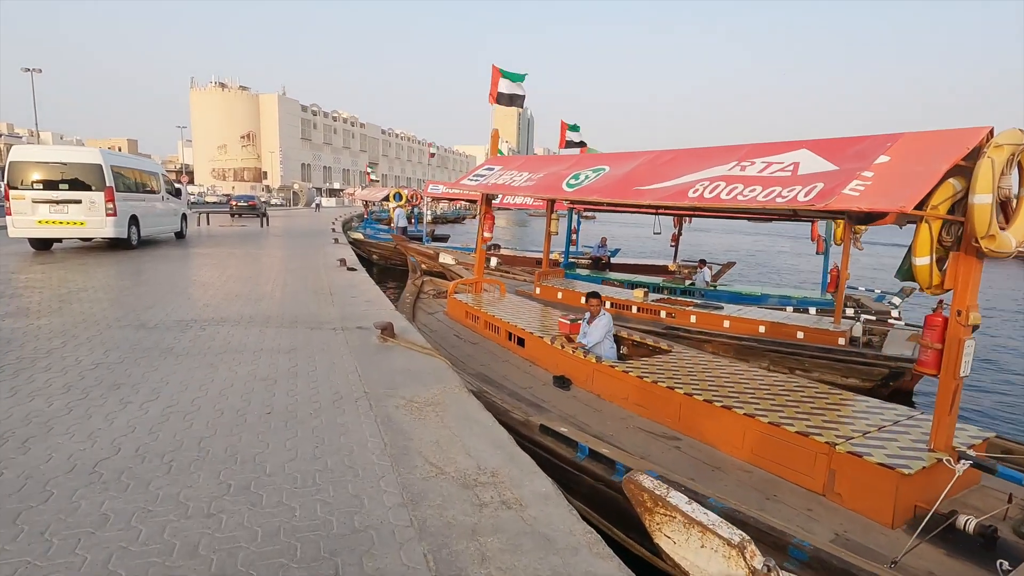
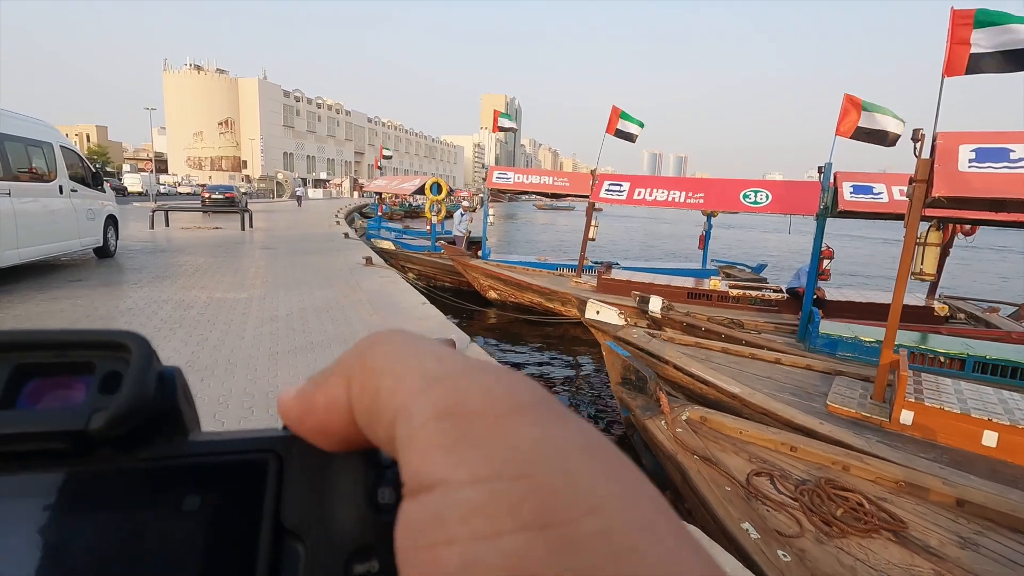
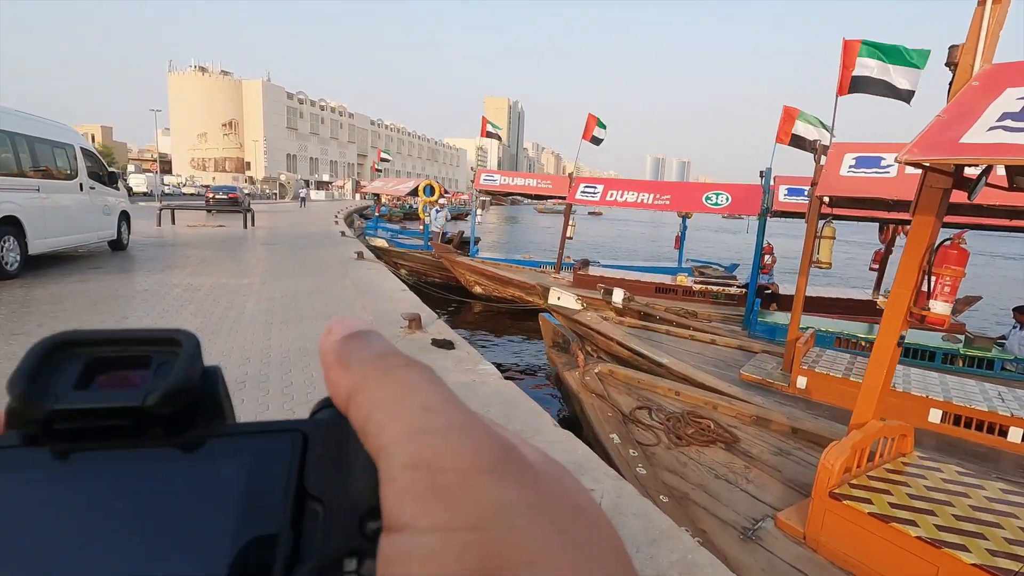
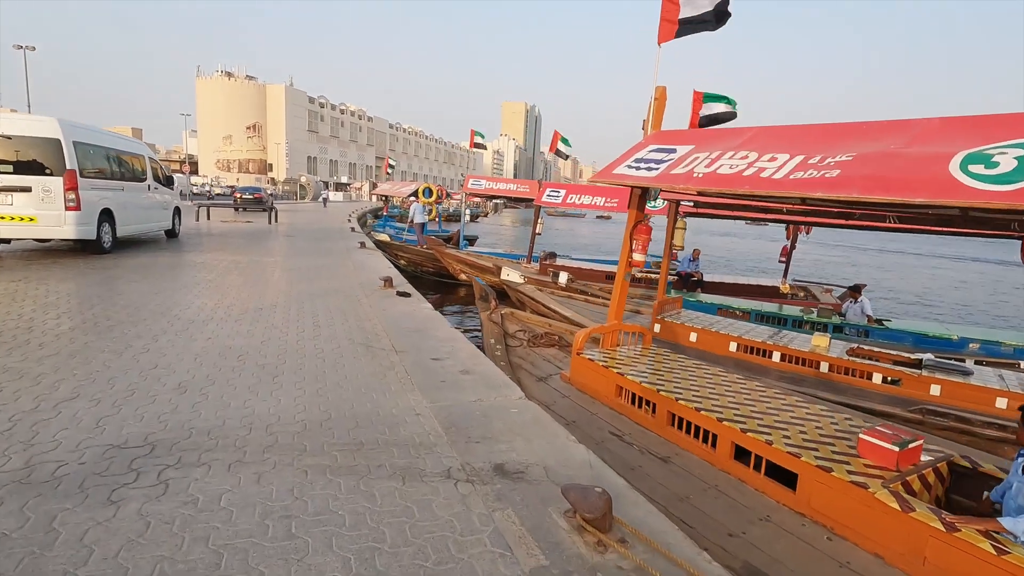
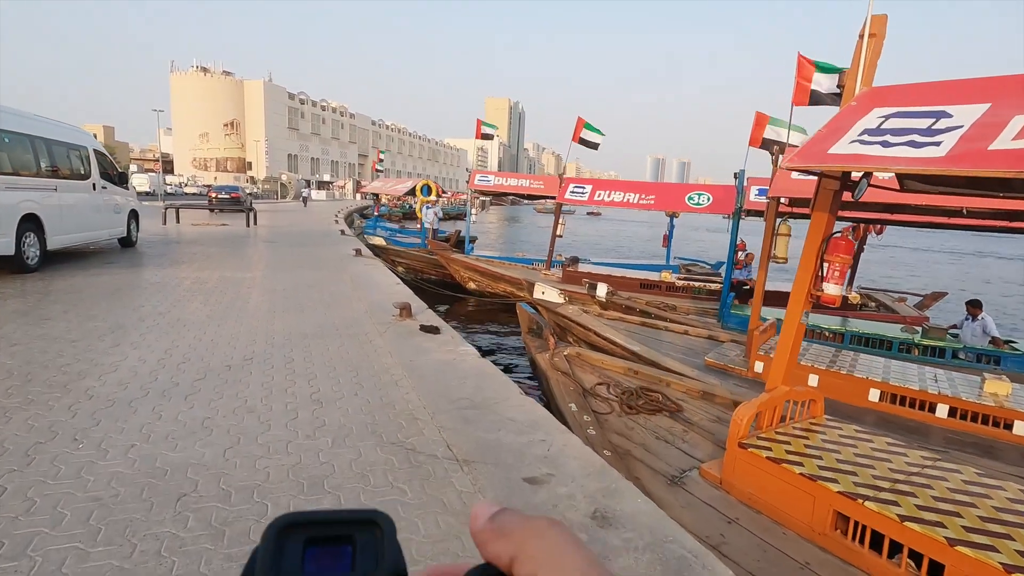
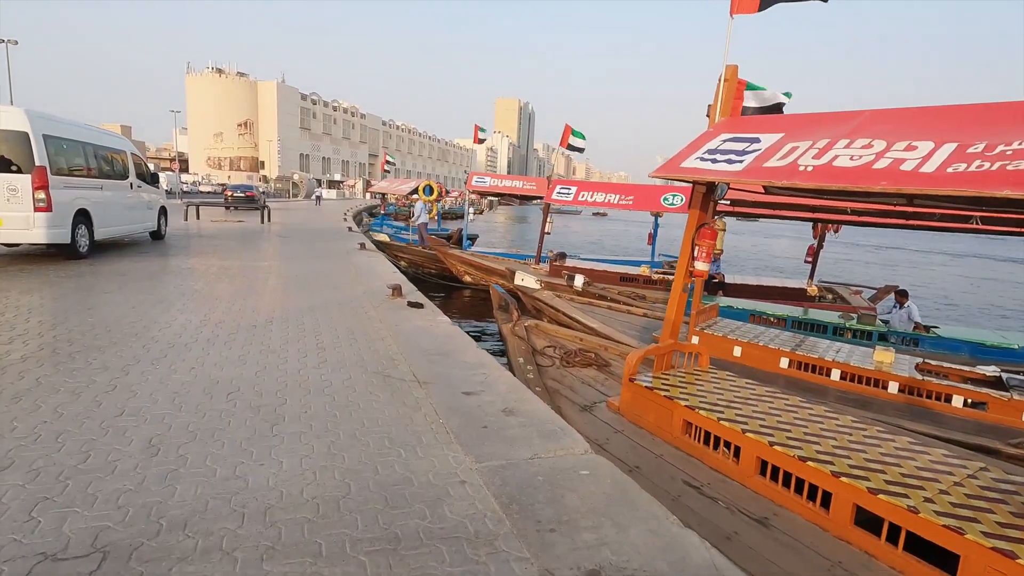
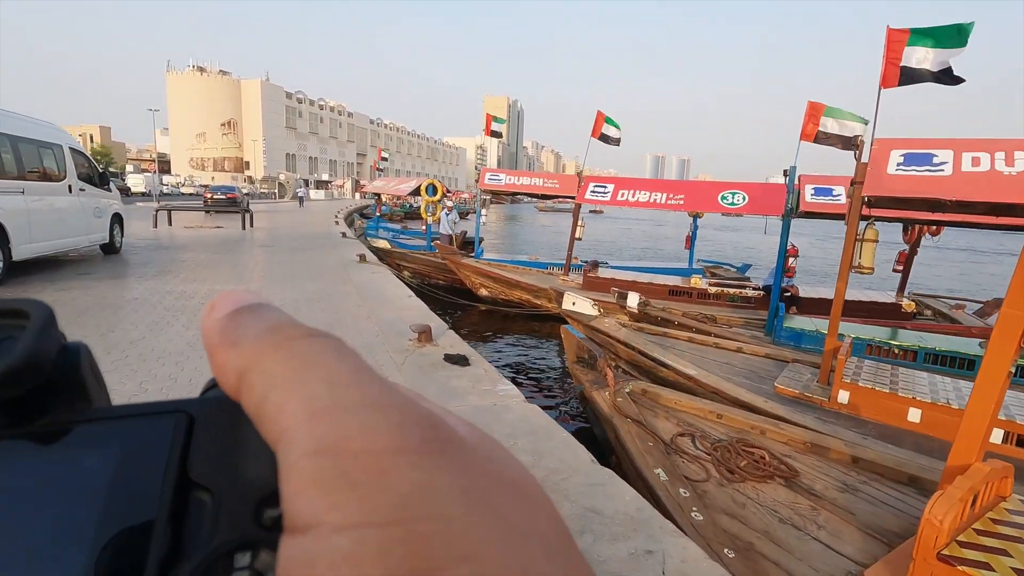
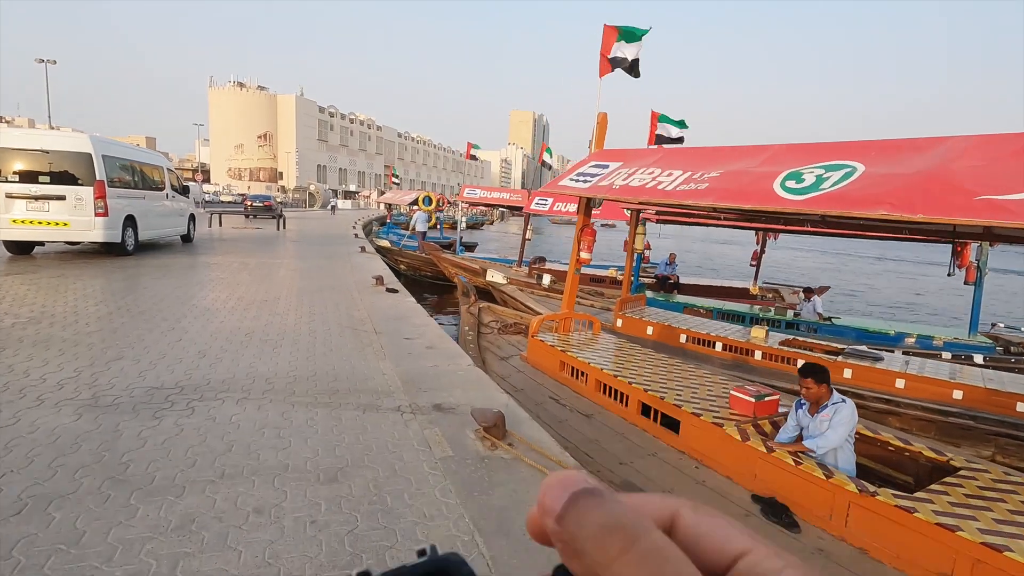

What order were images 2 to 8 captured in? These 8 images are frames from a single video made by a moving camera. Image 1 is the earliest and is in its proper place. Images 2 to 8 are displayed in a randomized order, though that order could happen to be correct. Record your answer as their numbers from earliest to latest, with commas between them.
8, 4, 6, 5, 3, 7, 2
